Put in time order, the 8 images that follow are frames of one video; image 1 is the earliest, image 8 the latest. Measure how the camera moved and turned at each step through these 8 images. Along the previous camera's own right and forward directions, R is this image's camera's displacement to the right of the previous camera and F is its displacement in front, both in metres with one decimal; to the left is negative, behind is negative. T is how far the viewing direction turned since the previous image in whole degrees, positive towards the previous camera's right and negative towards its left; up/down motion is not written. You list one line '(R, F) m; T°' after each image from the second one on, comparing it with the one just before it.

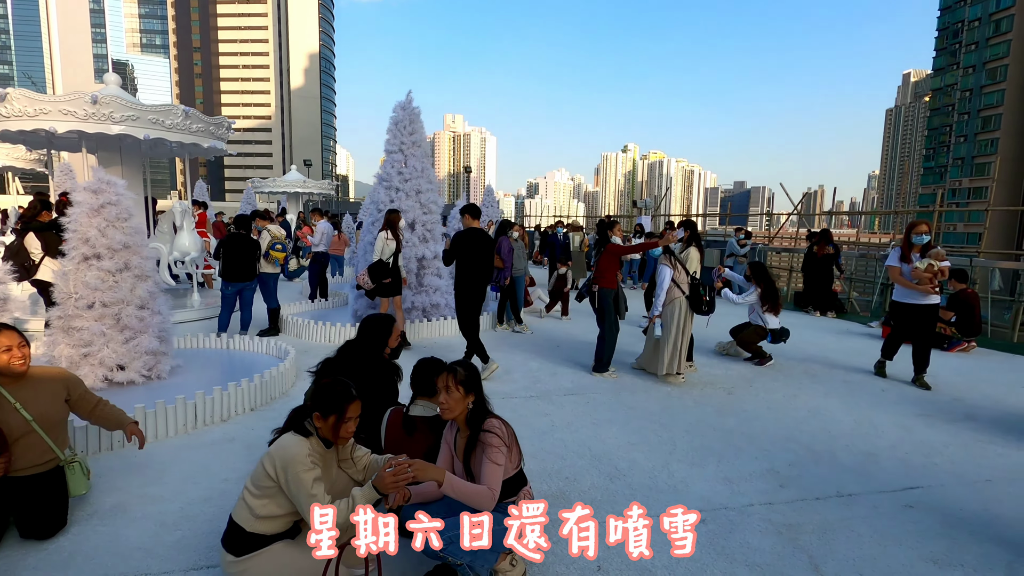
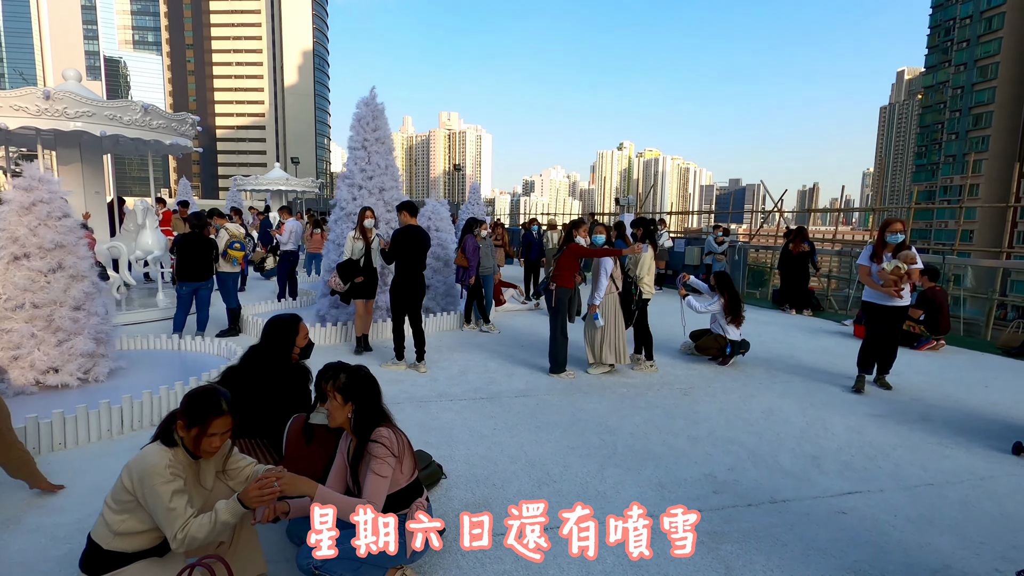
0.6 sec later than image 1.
(+0.4, +0.1) m; 0°
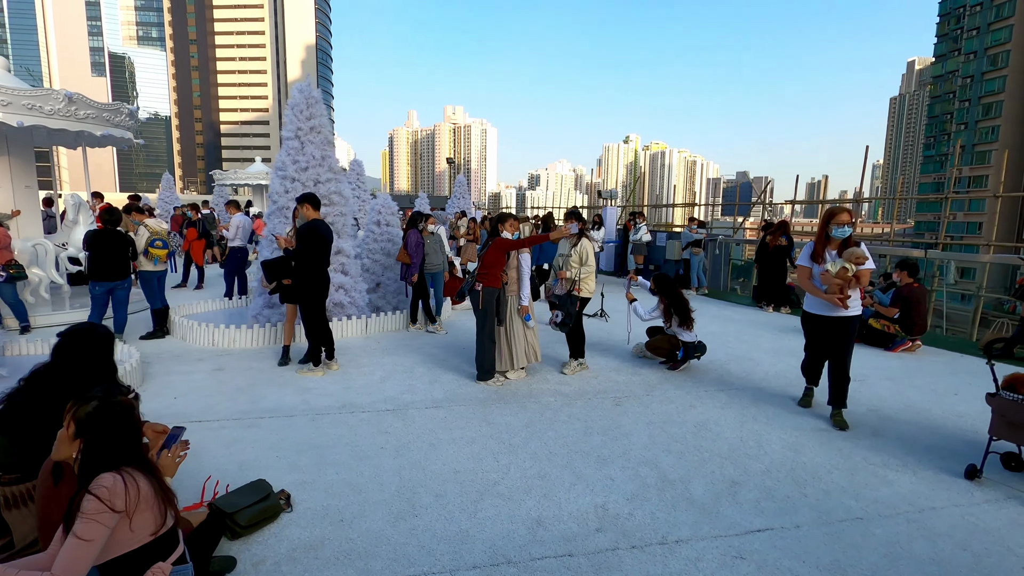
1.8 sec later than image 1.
(+0.8, +0.5) m; -1°
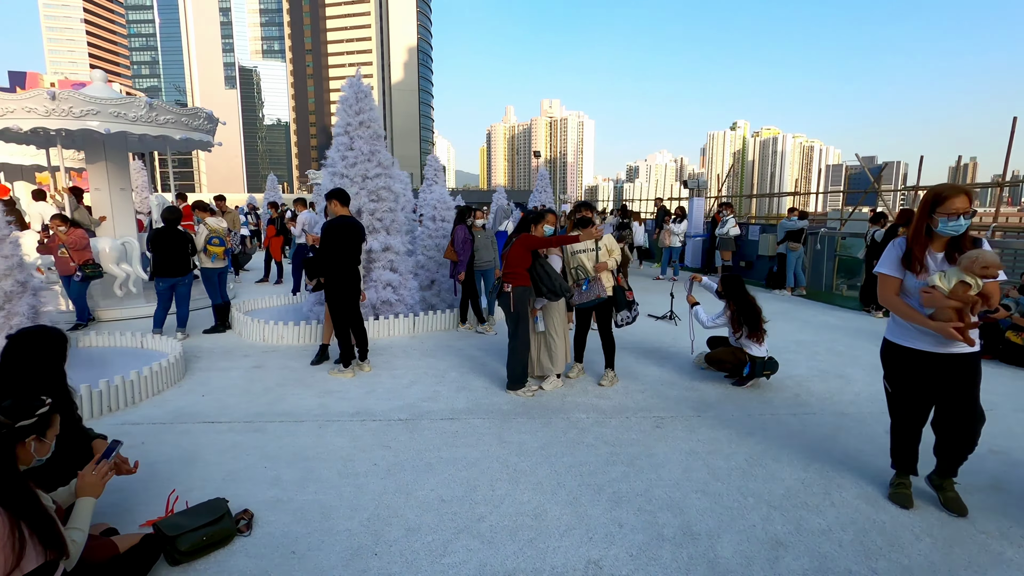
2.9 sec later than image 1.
(+0.5, +0.5) m; -10°
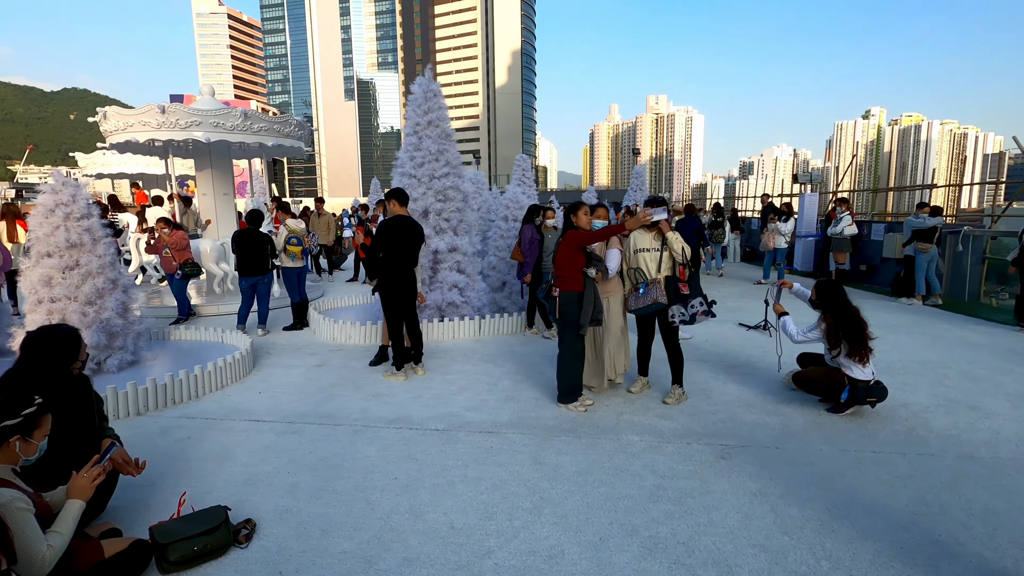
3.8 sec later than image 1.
(+0.4, +0.4) m; -11°
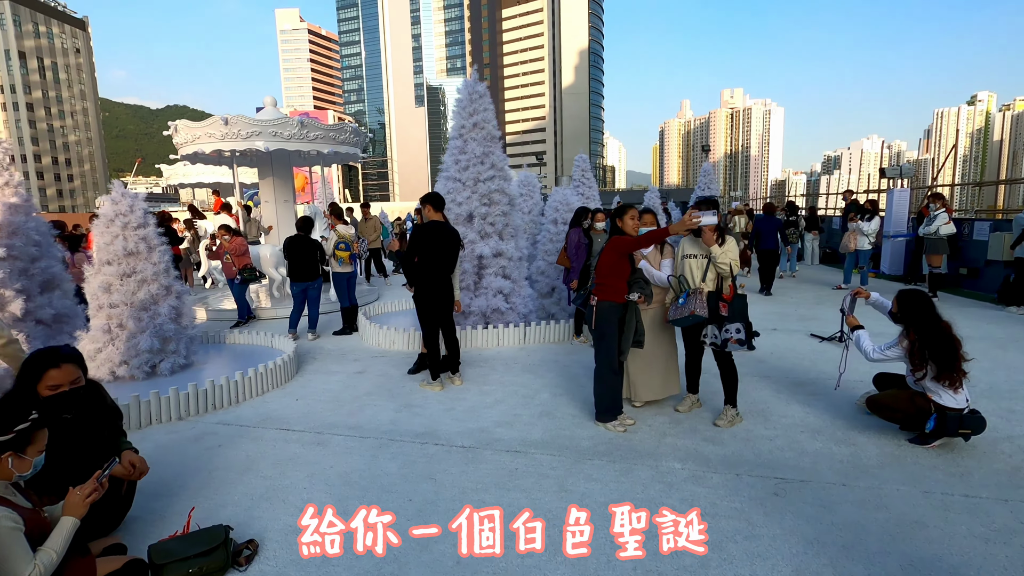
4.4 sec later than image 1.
(+0.3, +0.3) m; -7°
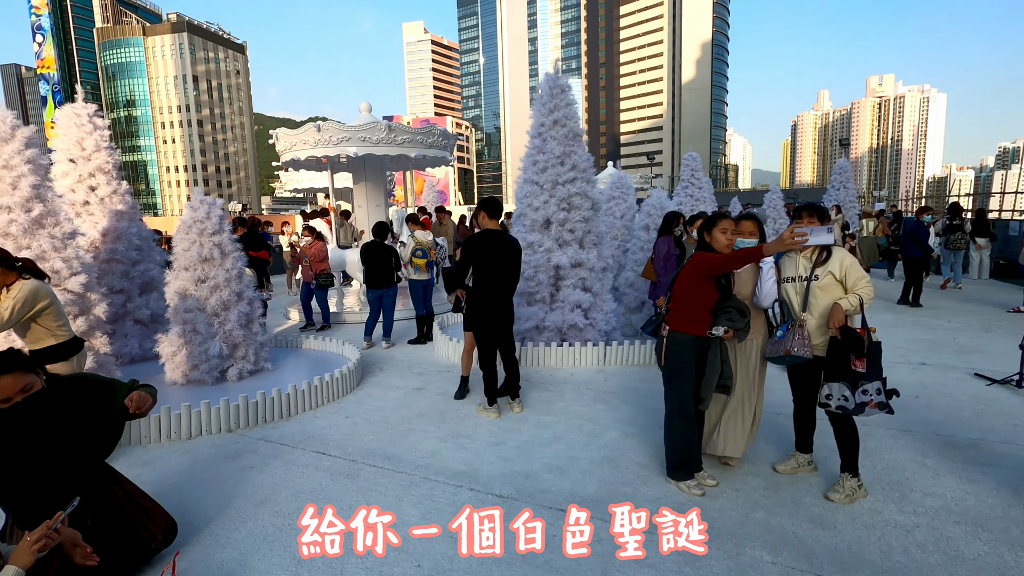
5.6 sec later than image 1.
(+0.3, +0.6) m; -12°
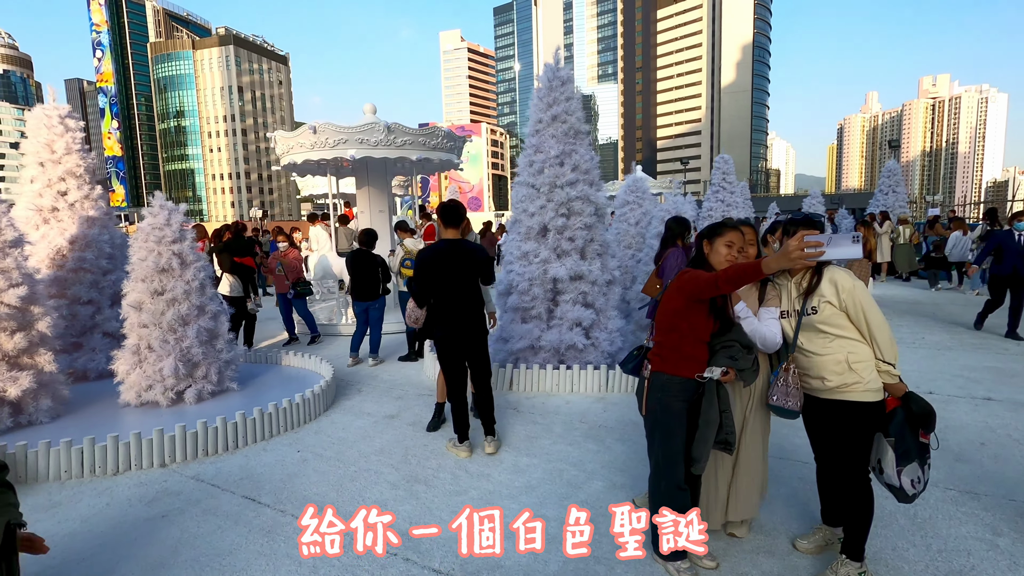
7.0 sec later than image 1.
(+0.4, +0.6) m; -4°
